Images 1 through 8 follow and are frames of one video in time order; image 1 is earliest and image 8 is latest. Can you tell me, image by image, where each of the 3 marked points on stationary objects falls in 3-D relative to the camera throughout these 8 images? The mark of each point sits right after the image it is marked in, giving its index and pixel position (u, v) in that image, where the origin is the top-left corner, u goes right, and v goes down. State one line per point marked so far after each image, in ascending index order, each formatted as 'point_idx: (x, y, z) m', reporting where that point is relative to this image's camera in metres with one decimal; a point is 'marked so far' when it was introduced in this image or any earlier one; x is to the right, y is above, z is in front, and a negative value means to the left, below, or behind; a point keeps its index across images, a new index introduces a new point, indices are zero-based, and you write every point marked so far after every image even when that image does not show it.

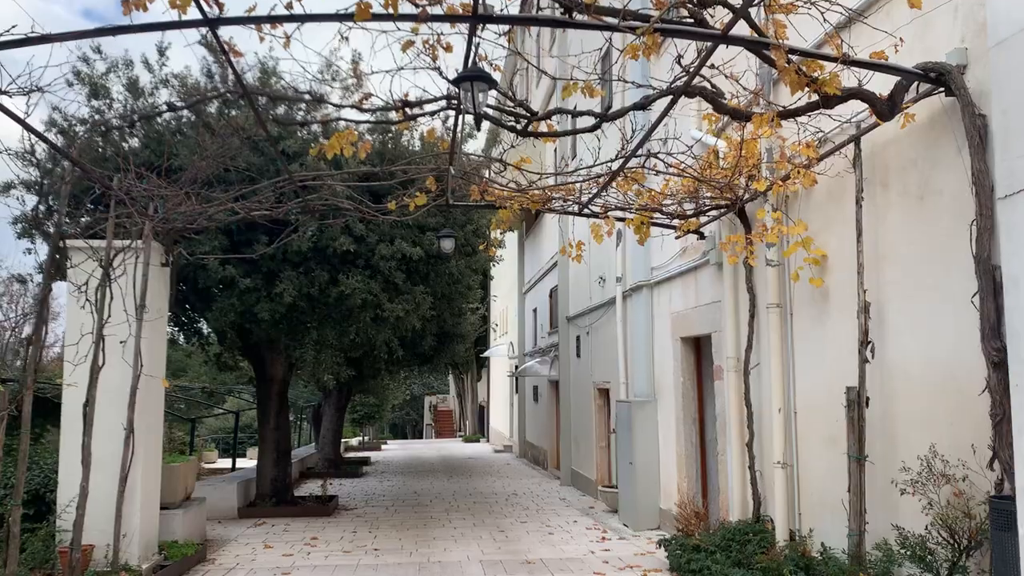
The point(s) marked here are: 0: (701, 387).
0: (+2.0, -1.0, +8.6) m
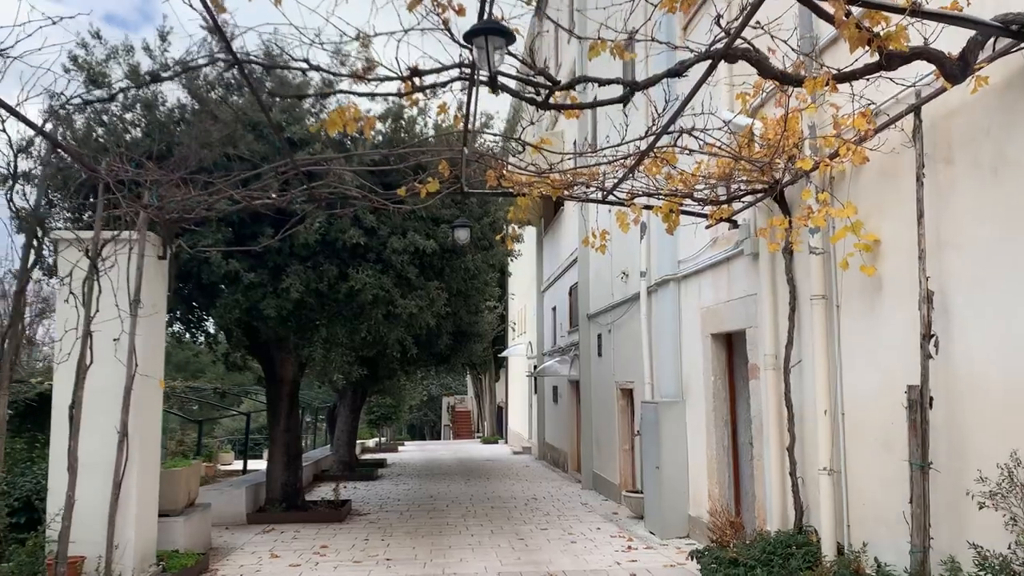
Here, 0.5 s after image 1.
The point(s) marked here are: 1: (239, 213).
0: (+2.2, -1.0, +8.0) m
1: (-2.6, +0.7, +8.1) m
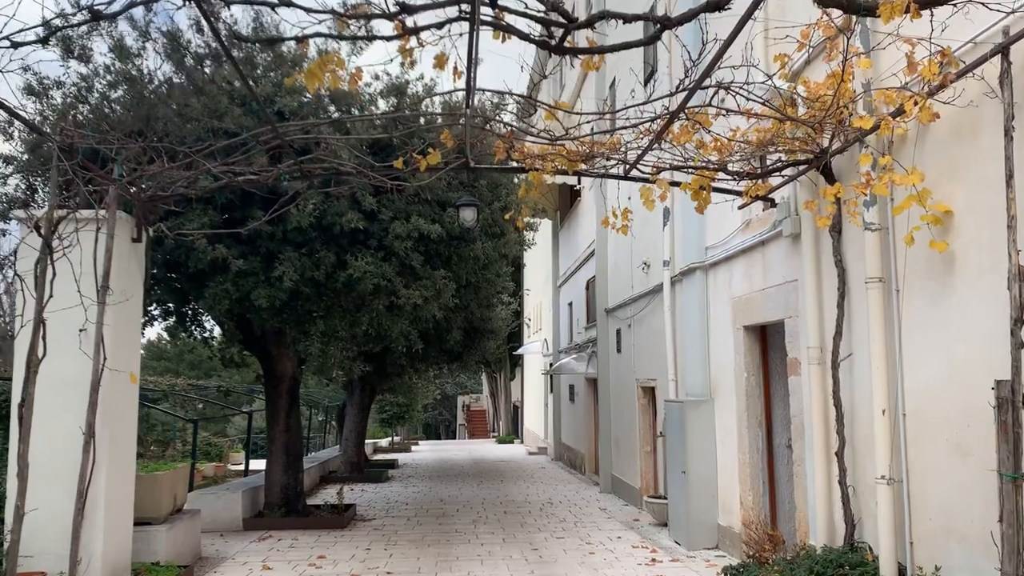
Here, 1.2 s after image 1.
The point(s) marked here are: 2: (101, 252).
0: (+2.3, -0.8, +7.3) m
1: (-2.5, +0.8, +7.4) m
2: (-2.8, +0.2, +5.6) m
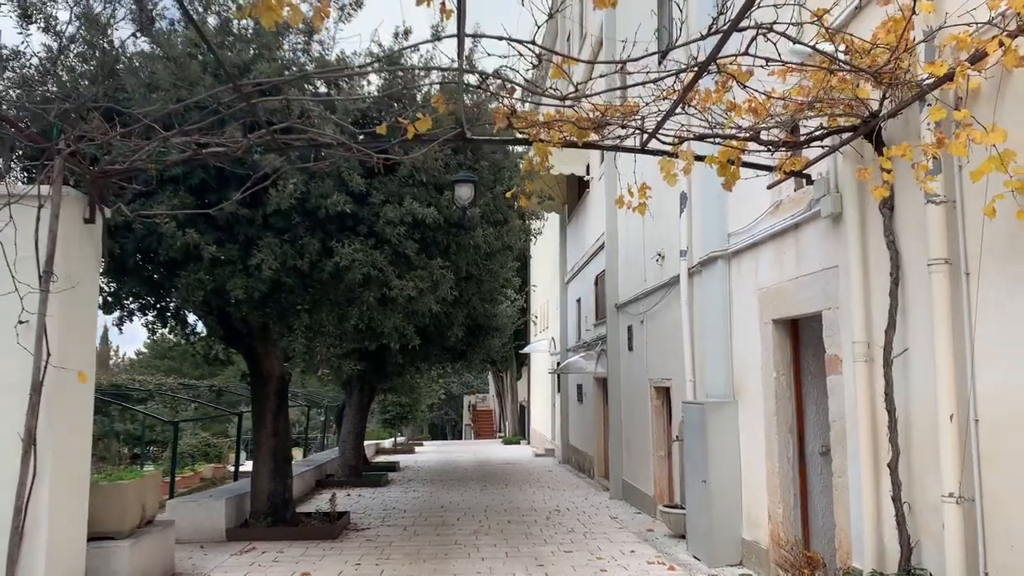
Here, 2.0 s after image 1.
0: (+2.3, -0.8, +6.6) m
1: (-2.5, +0.9, +6.7) m
2: (-2.8, +0.3, +4.9) m
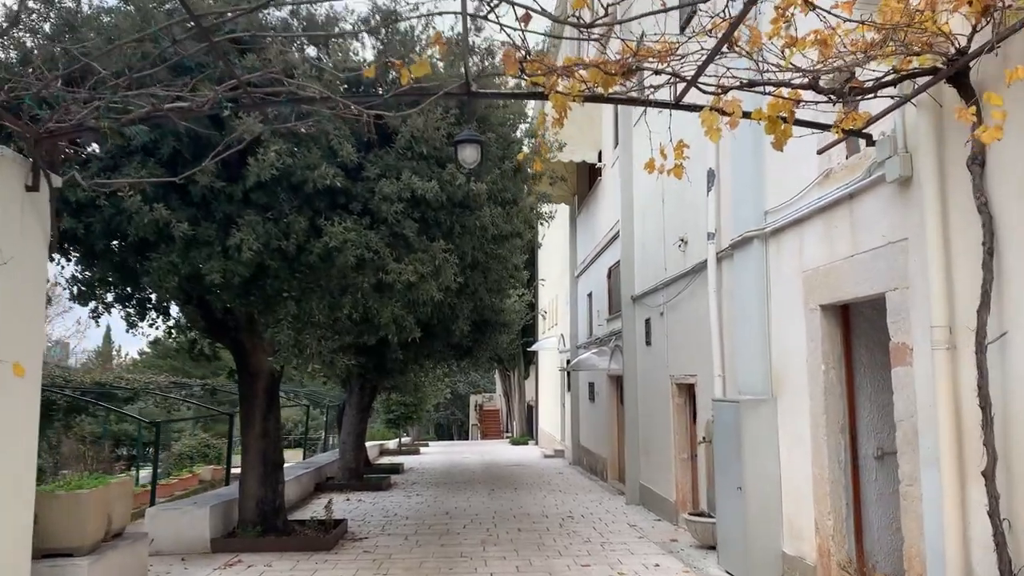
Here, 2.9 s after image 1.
0: (+2.4, -0.6, +5.8) m
1: (-2.4, +1.1, +6.0) m
2: (-2.7, +0.4, +4.2) m
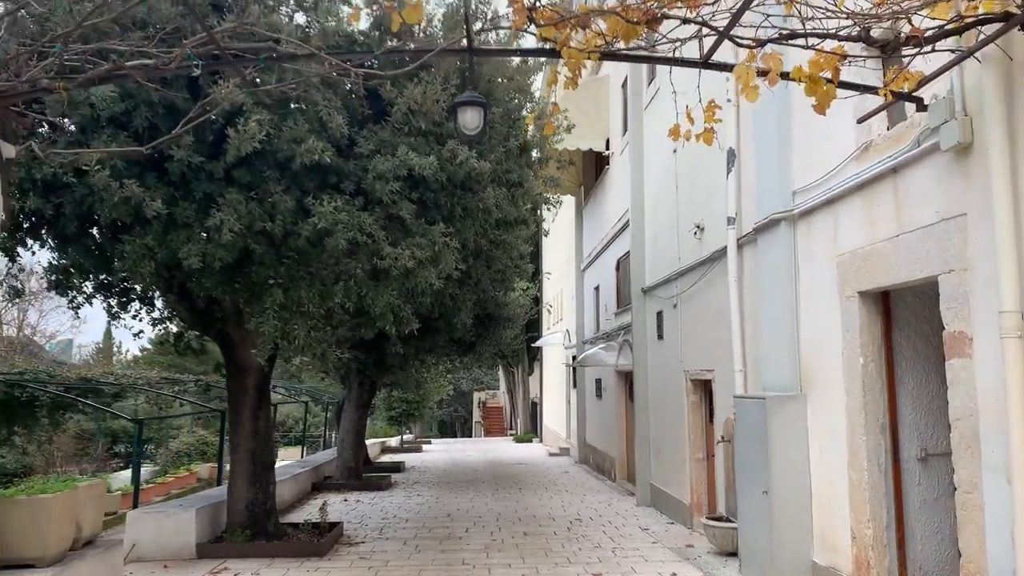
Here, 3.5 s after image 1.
0: (+2.4, -0.5, +5.2) m
1: (-2.4, +1.2, +5.4) m
2: (-2.7, +0.5, +3.6) m
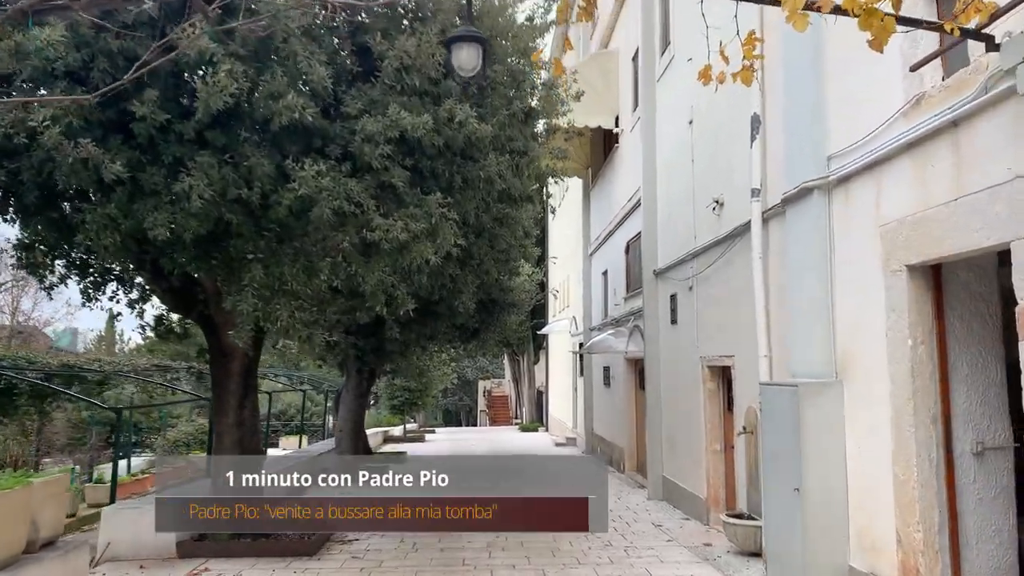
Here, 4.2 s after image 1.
0: (+2.4, -0.4, +4.6) m
1: (-2.4, +1.3, +4.8) m
2: (-2.7, +0.7, +3.1) m
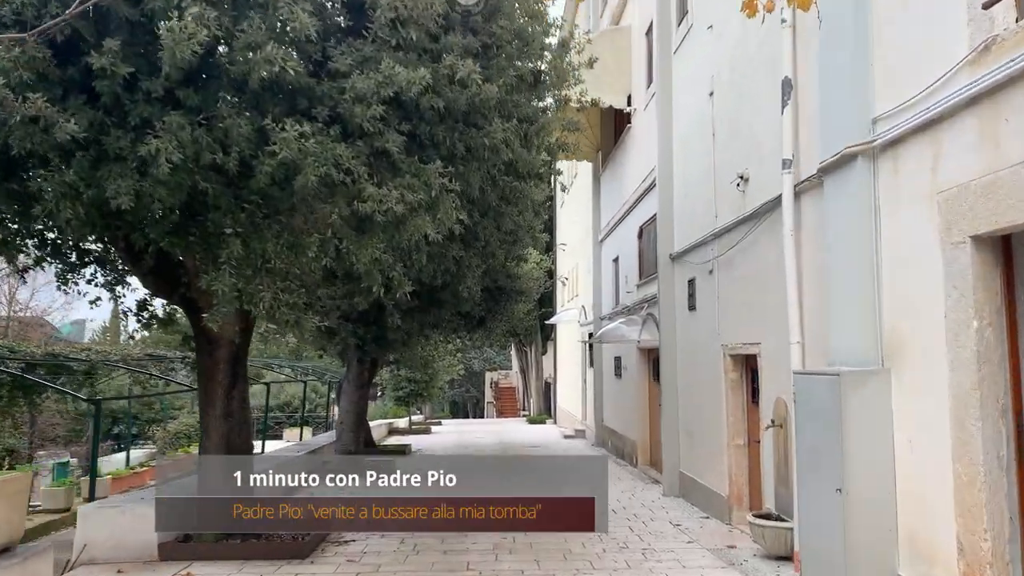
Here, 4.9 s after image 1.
0: (+2.5, -0.3, +4.1) m
1: (-2.3, +1.4, +4.3) m
2: (-2.6, +0.8, +2.5) m
